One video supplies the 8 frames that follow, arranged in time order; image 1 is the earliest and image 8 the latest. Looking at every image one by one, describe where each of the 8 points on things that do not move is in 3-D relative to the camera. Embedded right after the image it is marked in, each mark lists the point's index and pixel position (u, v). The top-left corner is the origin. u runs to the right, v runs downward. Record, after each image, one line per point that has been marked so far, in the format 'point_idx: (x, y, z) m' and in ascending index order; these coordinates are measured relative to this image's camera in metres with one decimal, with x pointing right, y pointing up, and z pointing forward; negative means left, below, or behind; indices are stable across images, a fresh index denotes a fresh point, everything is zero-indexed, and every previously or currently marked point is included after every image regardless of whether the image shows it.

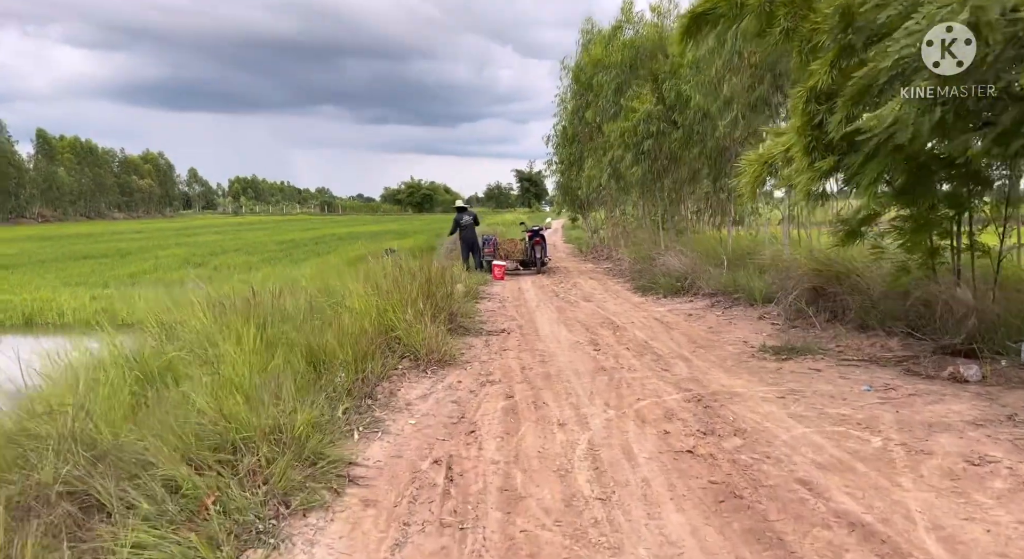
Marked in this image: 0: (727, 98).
0: (+3.6, +3.1, +12.0) m
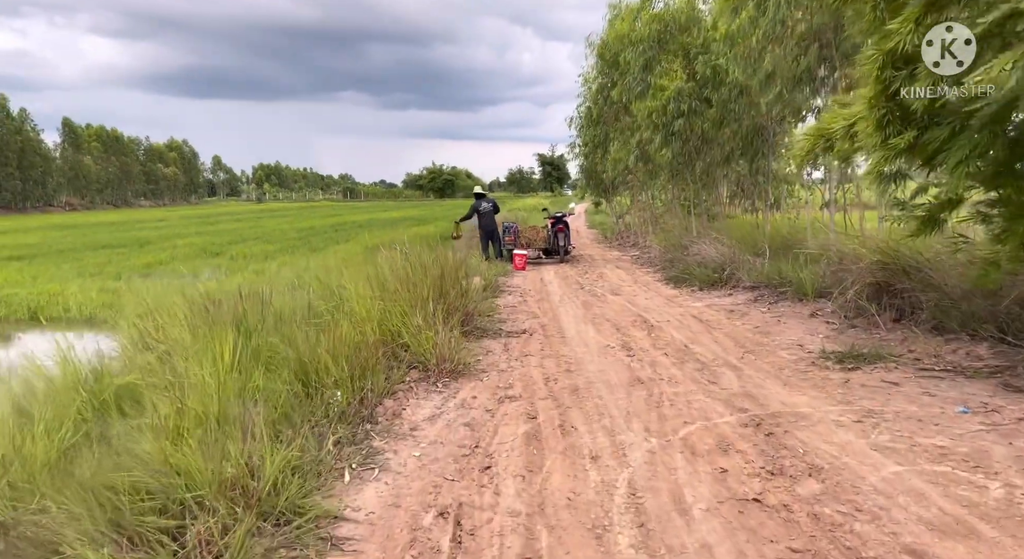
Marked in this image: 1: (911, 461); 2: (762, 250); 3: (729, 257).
0: (+4.0, +3.2, +10.9) m
1: (+2.1, -1.0, +3.8) m
2: (+4.3, +0.5, +12.2) m
3: (+3.4, +0.3, +11.1) m
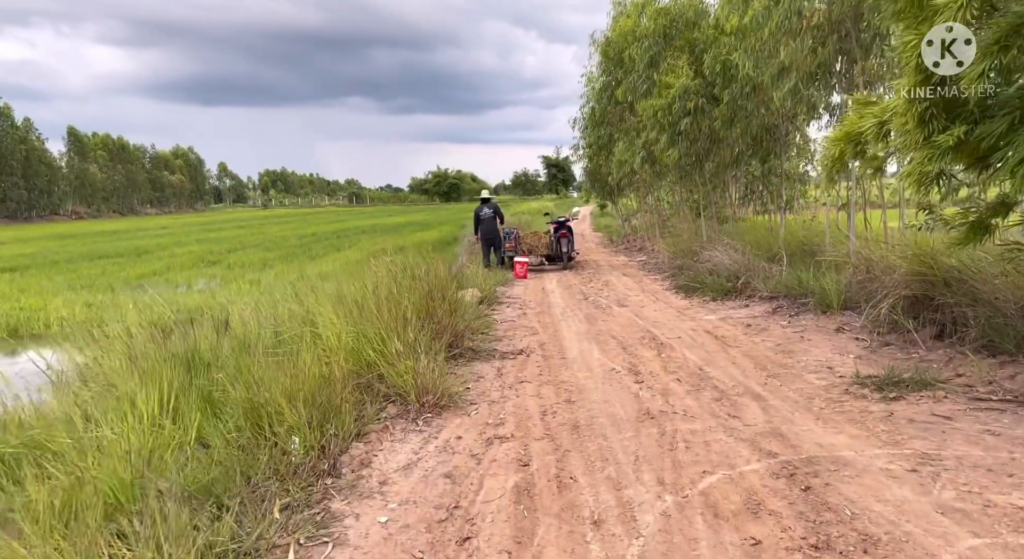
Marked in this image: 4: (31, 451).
0: (+3.9, +3.1, +10.2) m
1: (+2.1, -1.1, +3.1) m
2: (+4.3, +0.3, +11.4) m
3: (+3.4, +0.2, +10.3) m
4: (-2.4, -0.8, +3.6) m
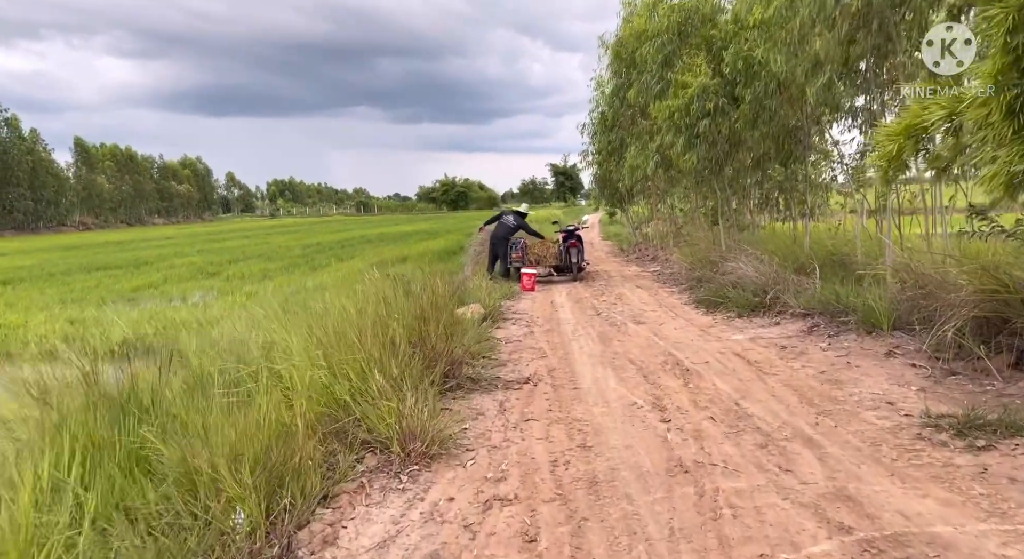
0: (+4.0, +2.9, +9.3) m
1: (+2.1, -1.2, +2.2) m
2: (+4.4, +0.1, +10.6) m
3: (+3.4, 0.0, +9.5) m
4: (-2.4, -1.0, +2.7) m
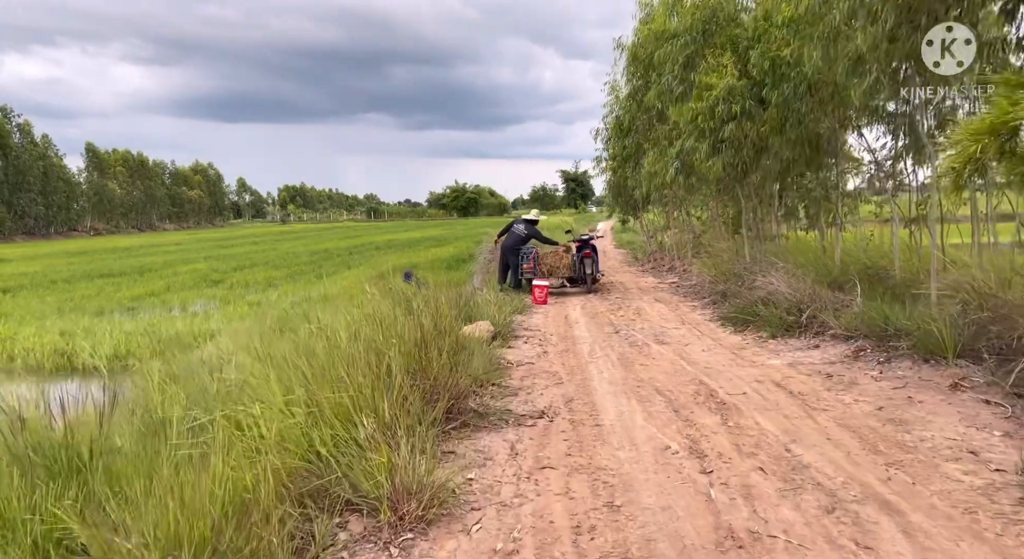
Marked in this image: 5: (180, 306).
0: (+4.1, +2.7, +8.6) m
1: (+2.1, -1.3, +1.5) m
2: (+4.6, -0.1, +9.8) m
3: (+3.6, -0.2, +8.7) m
4: (-2.3, -1.1, +2.0) m
5: (-8.9, -0.7, +19.0) m
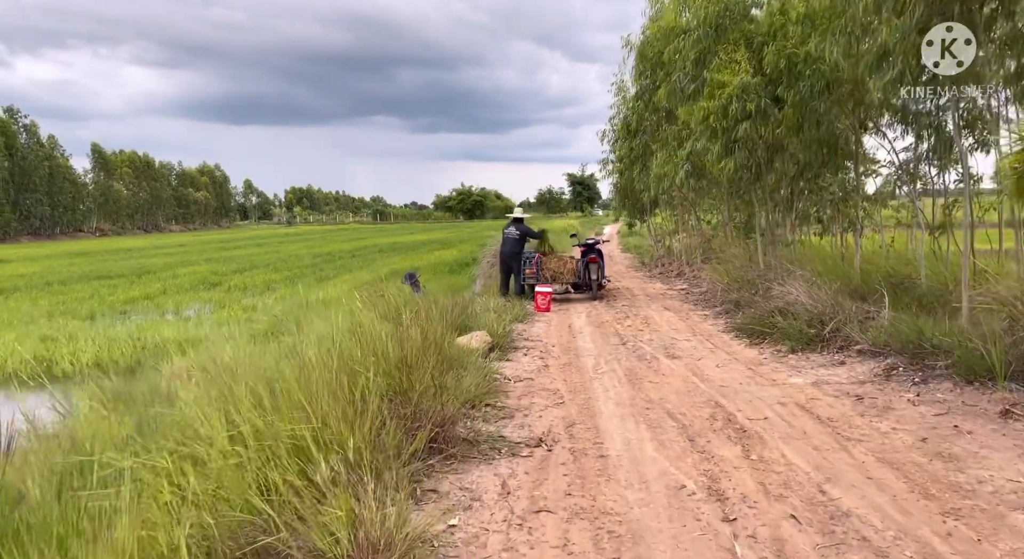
0: (+4.1, +2.6, +8.0) m
1: (+2.0, -1.4, +0.8) m
2: (+4.6, -0.2, +9.1) m
3: (+3.6, -0.3, +8.1) m
4: (-2.4, -1.1, +1.5) m
5: (-8.8, -0.8, +18.5) m
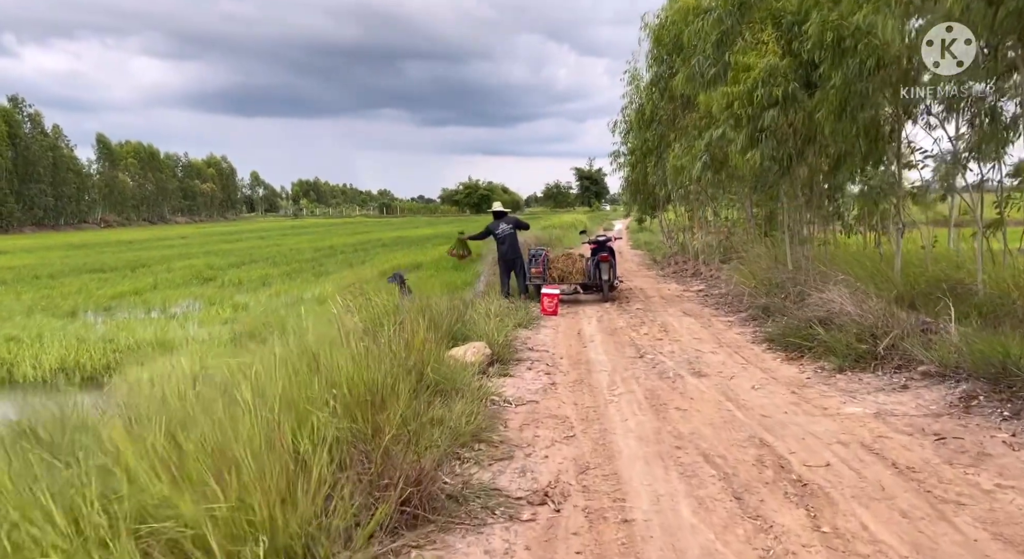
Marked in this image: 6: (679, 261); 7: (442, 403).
0: (+4.2, +2.5, +6.9) m
1: (+2.0, -1.5, -0.2) m
2: (+4.6, -0.3, +8.0) m
3: (+3.6, -0.4, +7.0) m
4: (-2.5, -1.2, +0.4) m
5: (-8.7, -0.7, +17.6) m
6: (+4.5, +0.5, +19.1) m
7: (-0.4, -0.8, +4.9) m
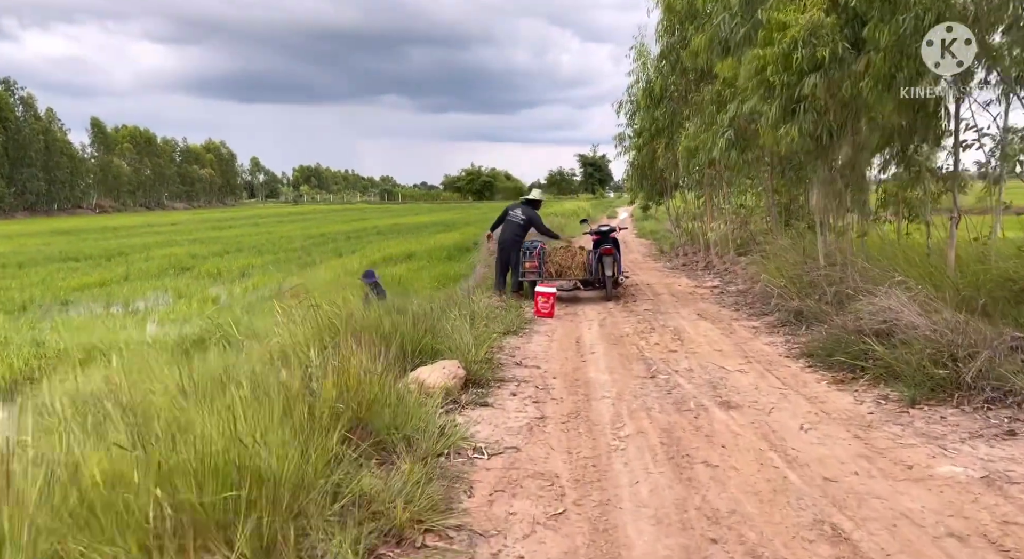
0: (+4.0, +2.5, +5.3) m
1: (+1.8, -1.7, -1.7) m
2: (+4.4, -0.3, +6.5) m
3: (+3.4, -0.4, +5.5) m
4: (-2.7, -1.3, -1.0) m
5: (-8.8, -0.5, +16.1) m
6: (+4.4, +0.7, +17.6) m
7: (-0.6, -0.9, +3.4) m
